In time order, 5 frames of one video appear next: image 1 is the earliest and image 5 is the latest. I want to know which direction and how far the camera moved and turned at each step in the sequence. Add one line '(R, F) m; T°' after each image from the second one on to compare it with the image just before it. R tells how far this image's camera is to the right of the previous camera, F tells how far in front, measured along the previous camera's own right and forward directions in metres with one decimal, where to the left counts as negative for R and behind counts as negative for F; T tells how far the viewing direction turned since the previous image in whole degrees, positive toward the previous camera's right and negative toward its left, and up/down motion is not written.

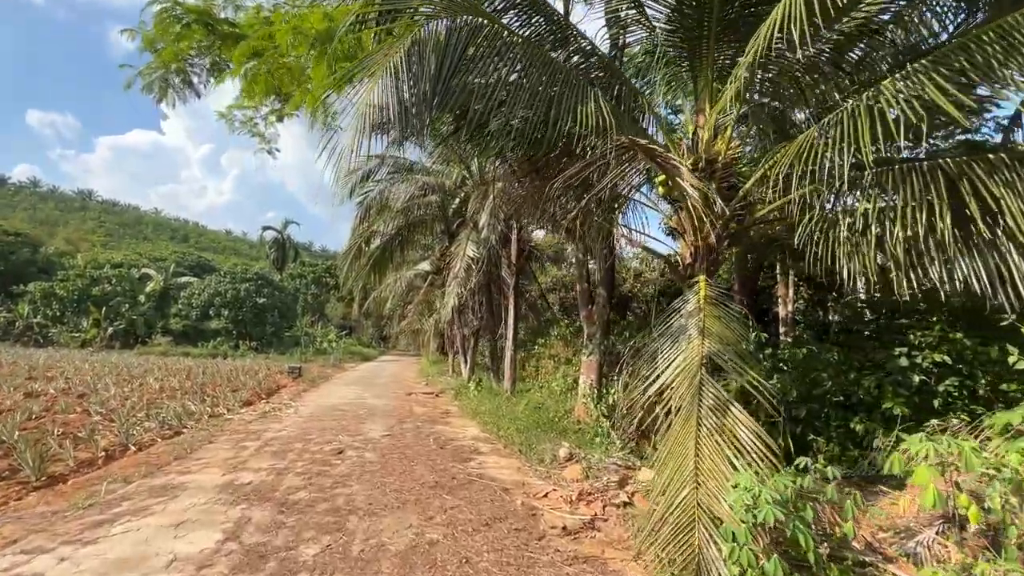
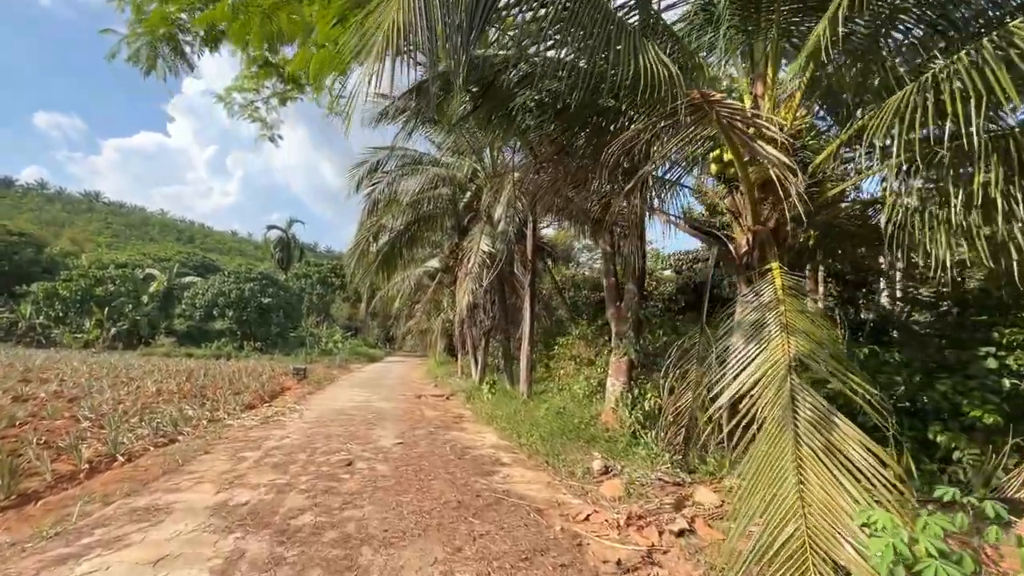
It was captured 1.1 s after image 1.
(-0.3, +0.6) m; -1°
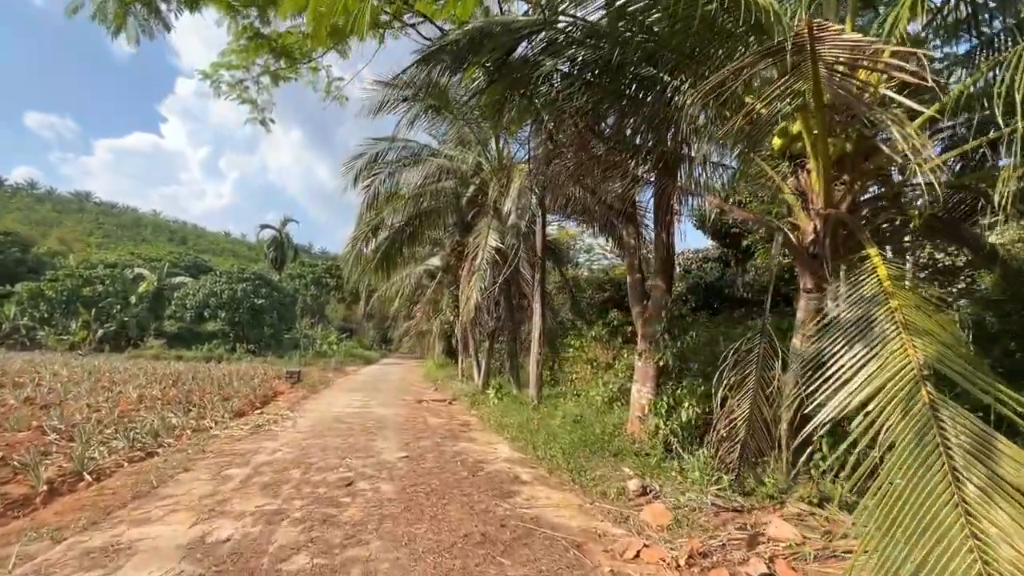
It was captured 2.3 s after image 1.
(-0.3, +0.7) m; +1°
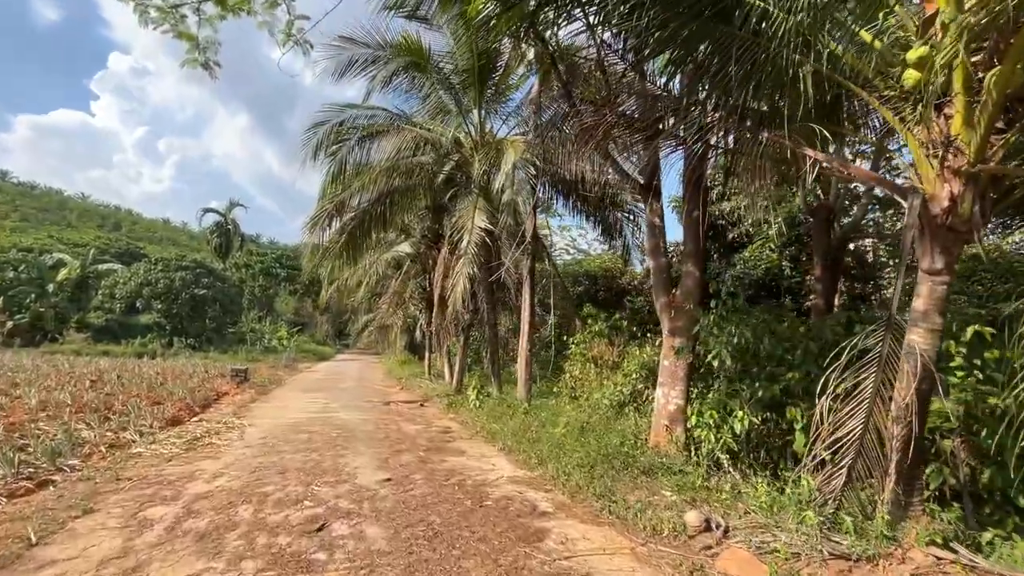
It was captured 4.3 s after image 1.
(-0.6, +1.2) m; +5°
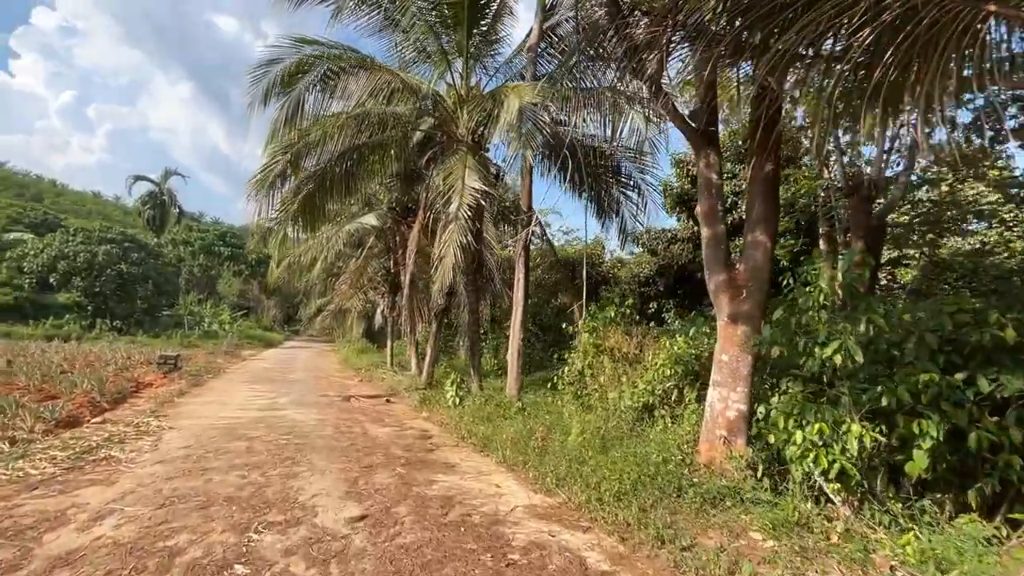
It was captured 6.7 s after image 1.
(-0.6, +1.5) m; +5°
